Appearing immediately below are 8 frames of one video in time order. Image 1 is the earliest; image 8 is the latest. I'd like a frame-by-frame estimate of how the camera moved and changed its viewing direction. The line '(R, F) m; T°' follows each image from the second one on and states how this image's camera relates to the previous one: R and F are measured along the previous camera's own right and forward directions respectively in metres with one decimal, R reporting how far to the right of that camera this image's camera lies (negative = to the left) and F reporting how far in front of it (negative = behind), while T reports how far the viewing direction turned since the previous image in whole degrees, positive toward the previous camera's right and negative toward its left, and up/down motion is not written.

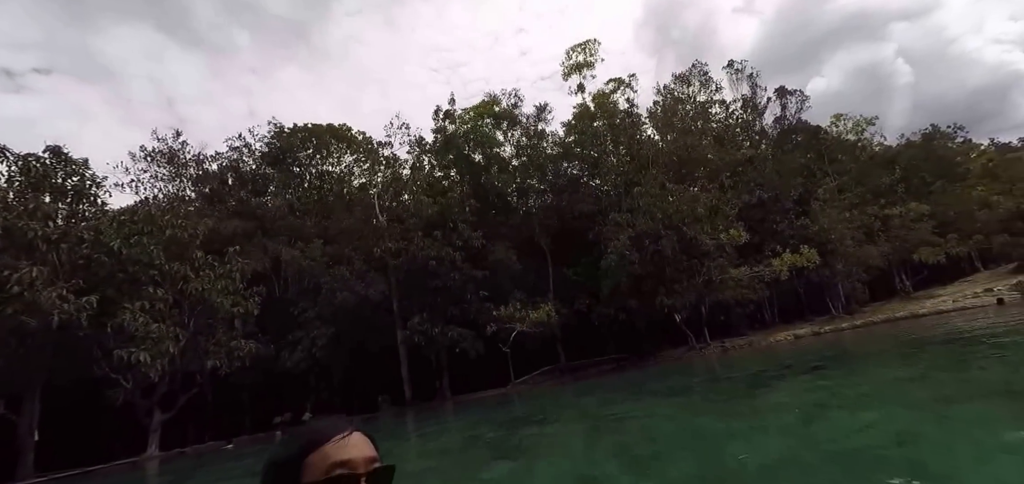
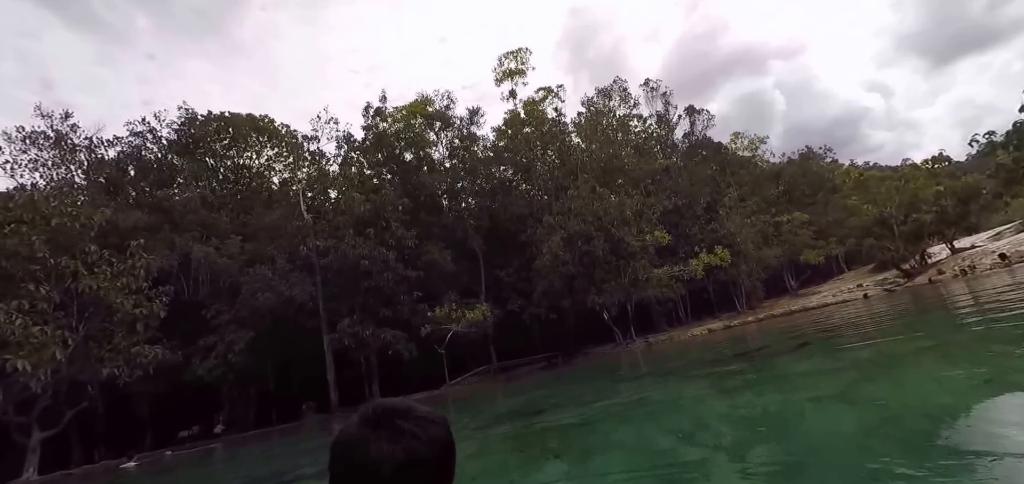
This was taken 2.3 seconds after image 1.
(-0.6, -0.1) m; +11°
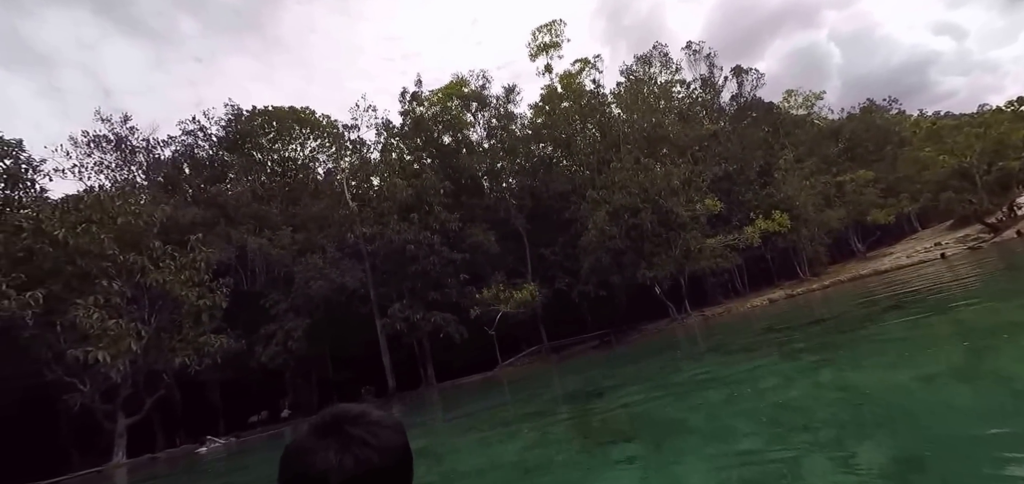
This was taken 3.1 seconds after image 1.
(0.0, +0.1) m; -5°
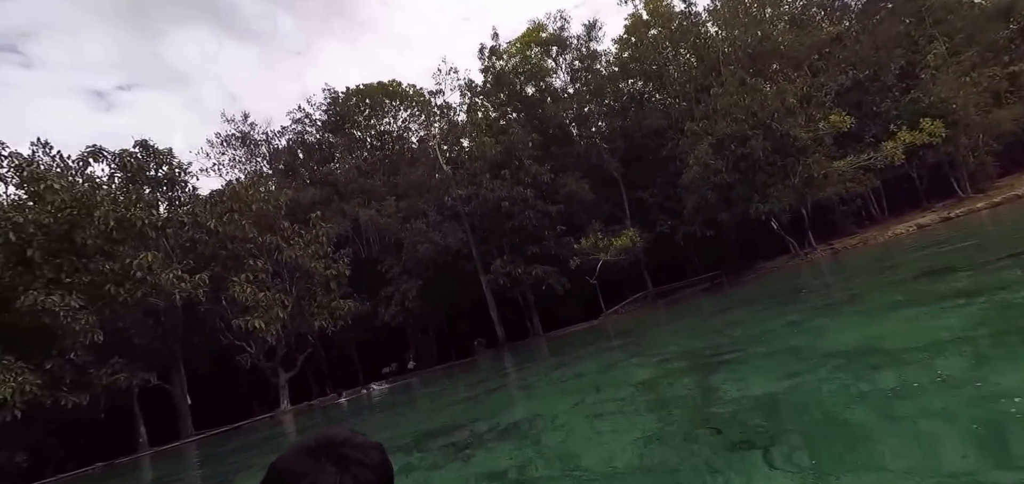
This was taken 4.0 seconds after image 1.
(+0.3, +0.1) m; -13°
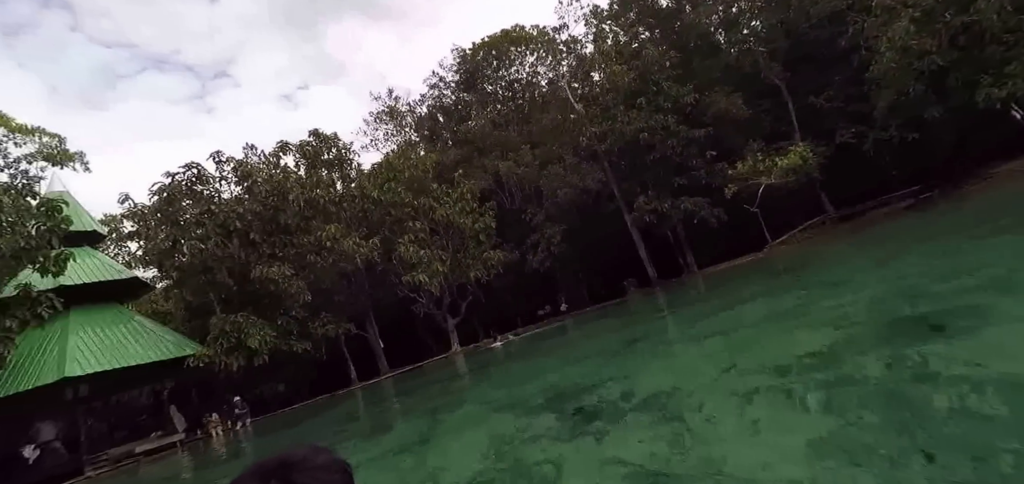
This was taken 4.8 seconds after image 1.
(+0.3, +0.3) m; -18°
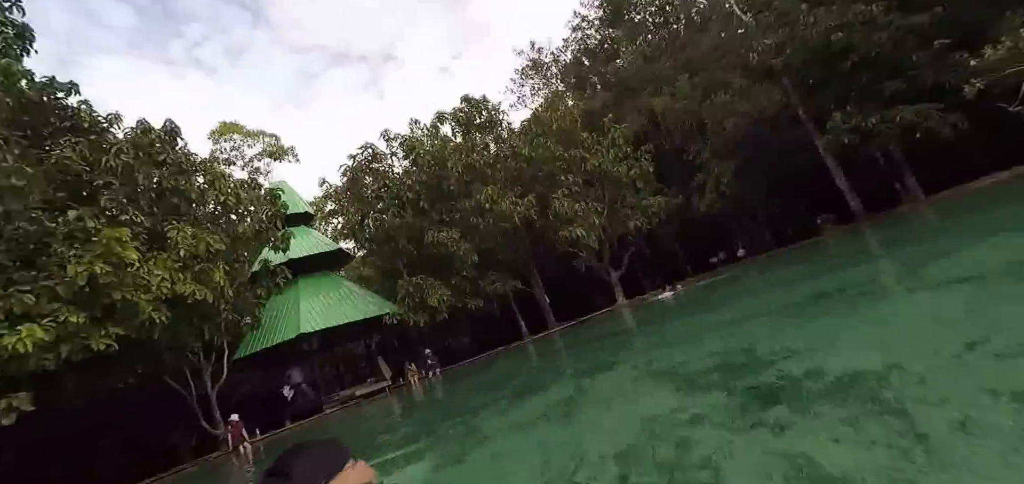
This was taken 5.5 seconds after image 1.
(0.0, +0.4) m; -18°
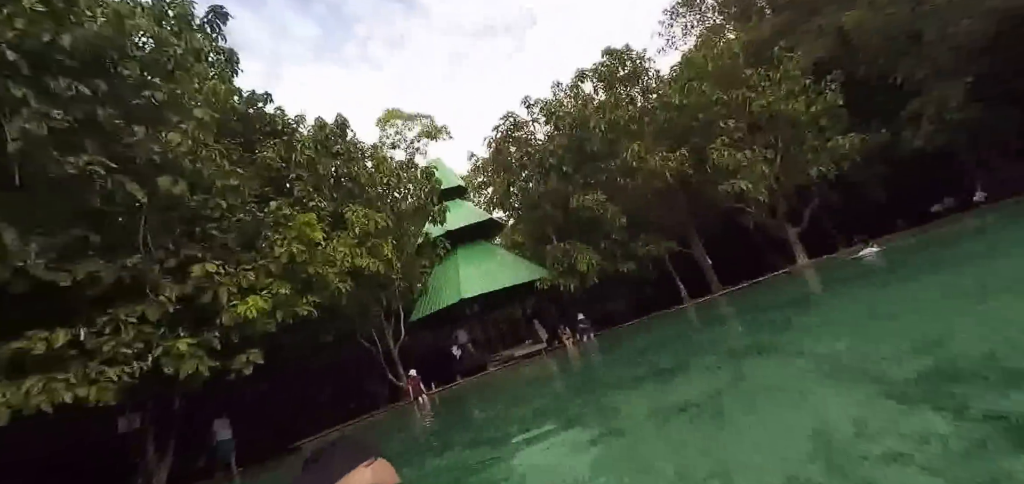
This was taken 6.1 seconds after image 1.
(-0.1, +0.4) m; -16°
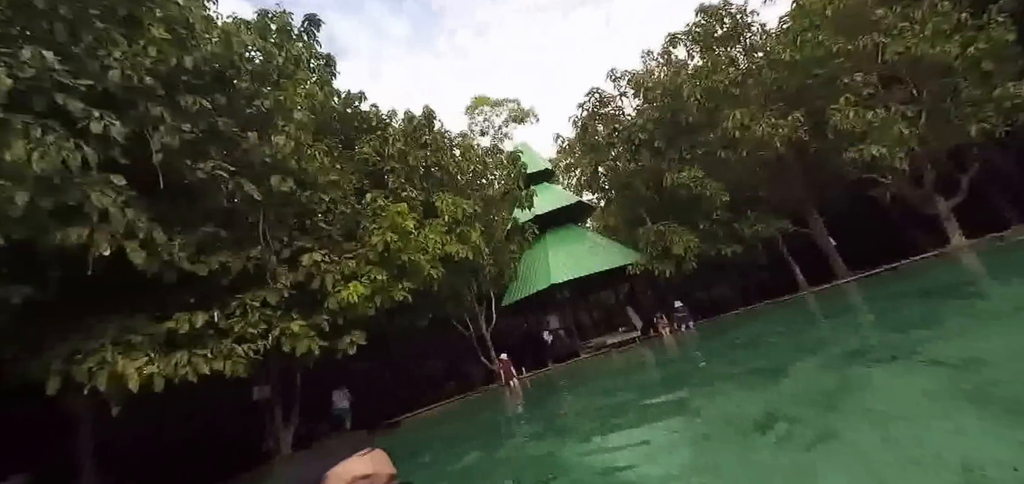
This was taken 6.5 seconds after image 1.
(+0.1, +0.6) m; -10°
